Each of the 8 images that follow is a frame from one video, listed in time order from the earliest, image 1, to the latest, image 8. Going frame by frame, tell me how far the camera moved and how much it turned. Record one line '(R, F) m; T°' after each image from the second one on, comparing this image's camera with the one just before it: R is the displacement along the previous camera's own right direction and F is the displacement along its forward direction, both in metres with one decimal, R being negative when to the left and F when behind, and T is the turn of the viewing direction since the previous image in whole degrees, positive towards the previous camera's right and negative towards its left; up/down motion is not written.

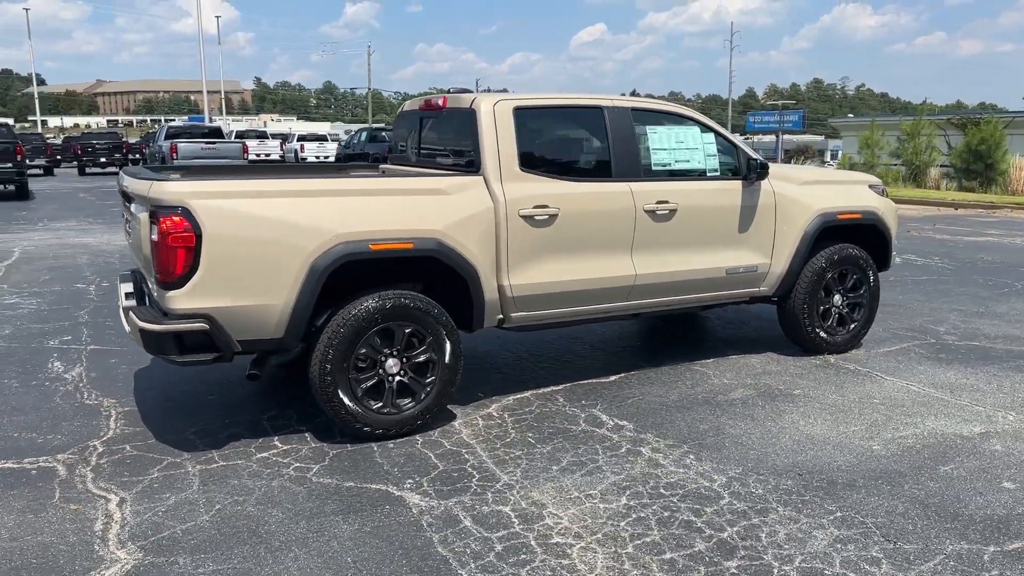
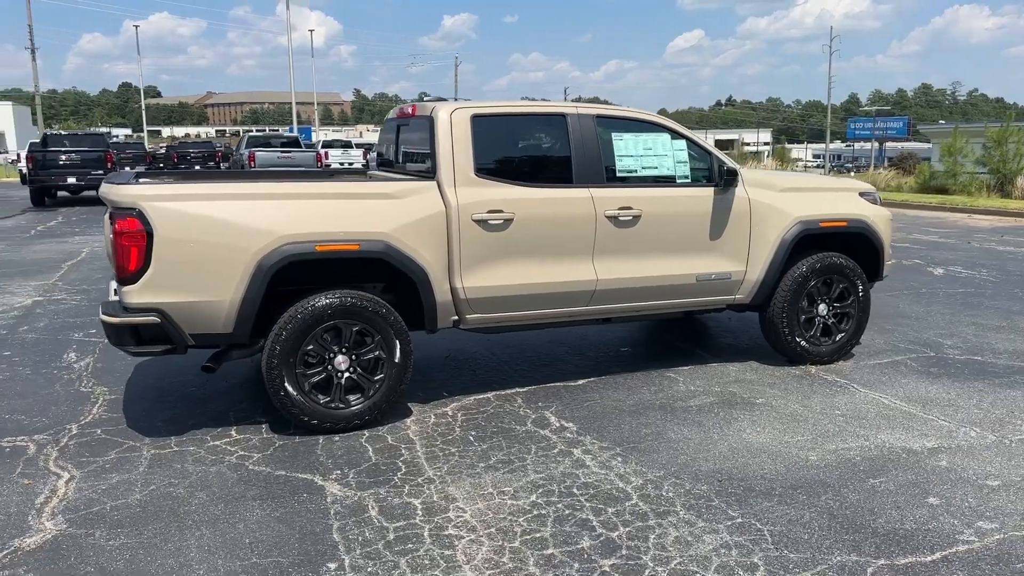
(+0.8, -0.1) m; -6°
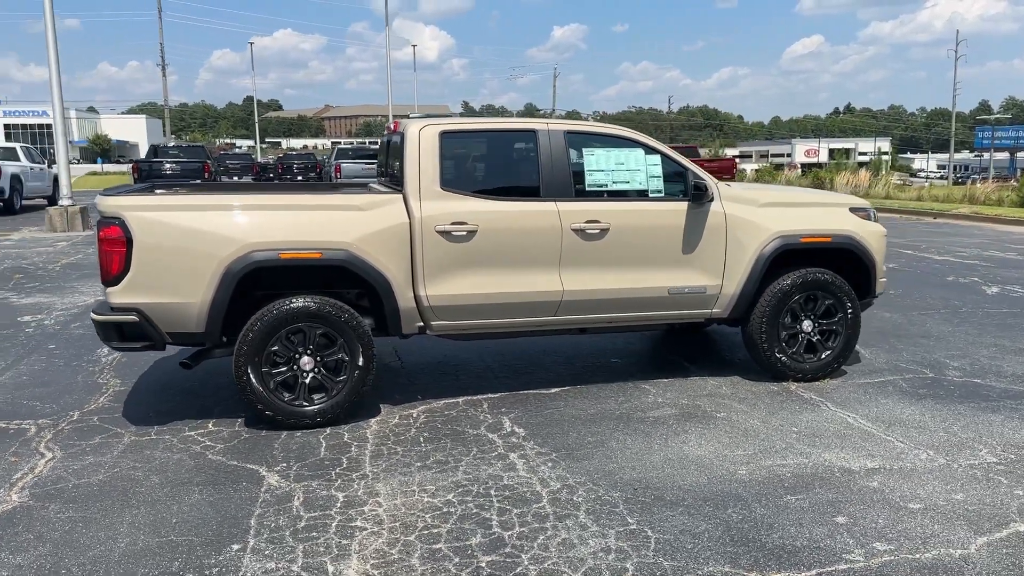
(+0.9, -0.1) m; -7°
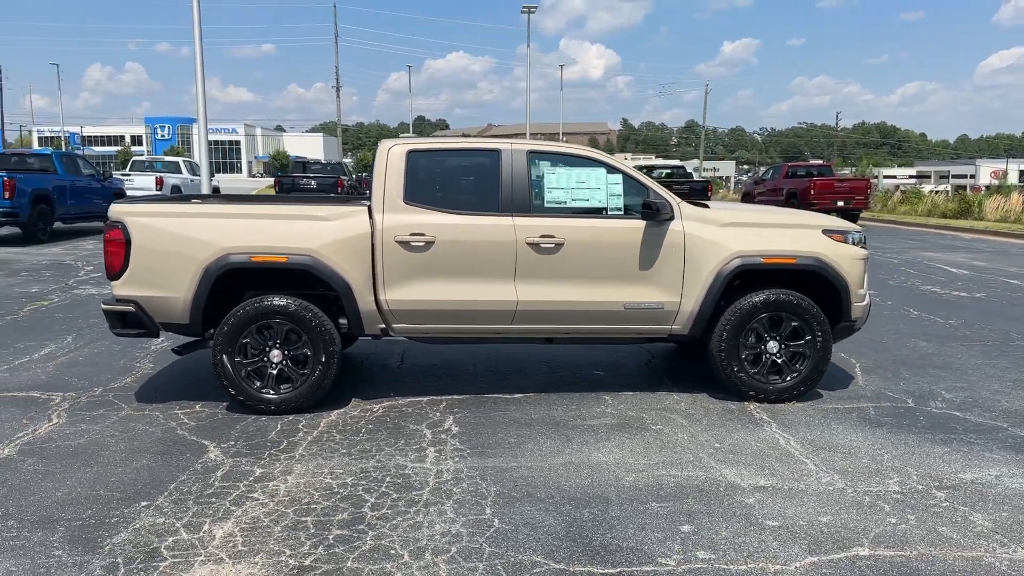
(+1.3, -0.2) m; -11°
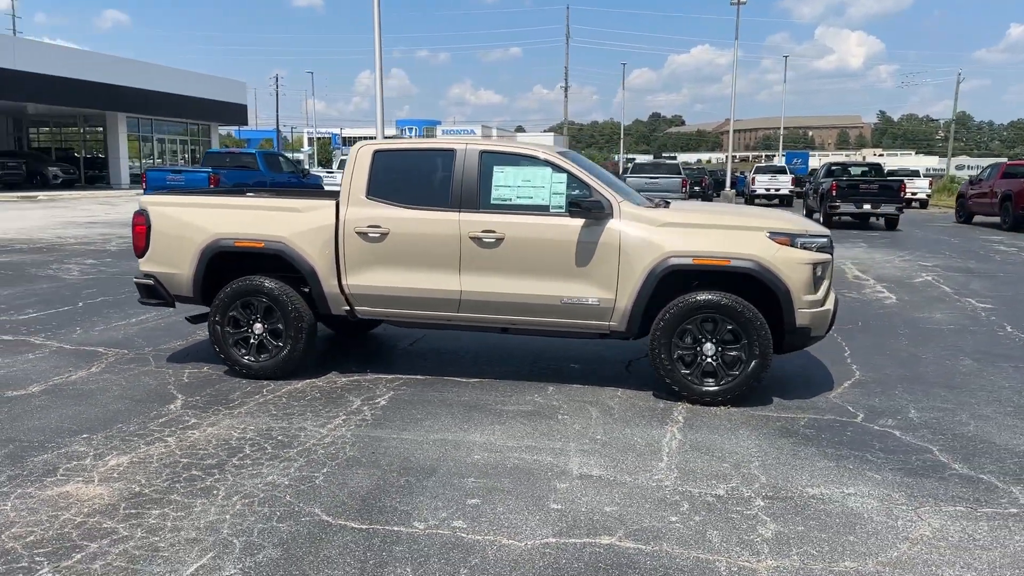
(+2.1, -0.1) m; -16°
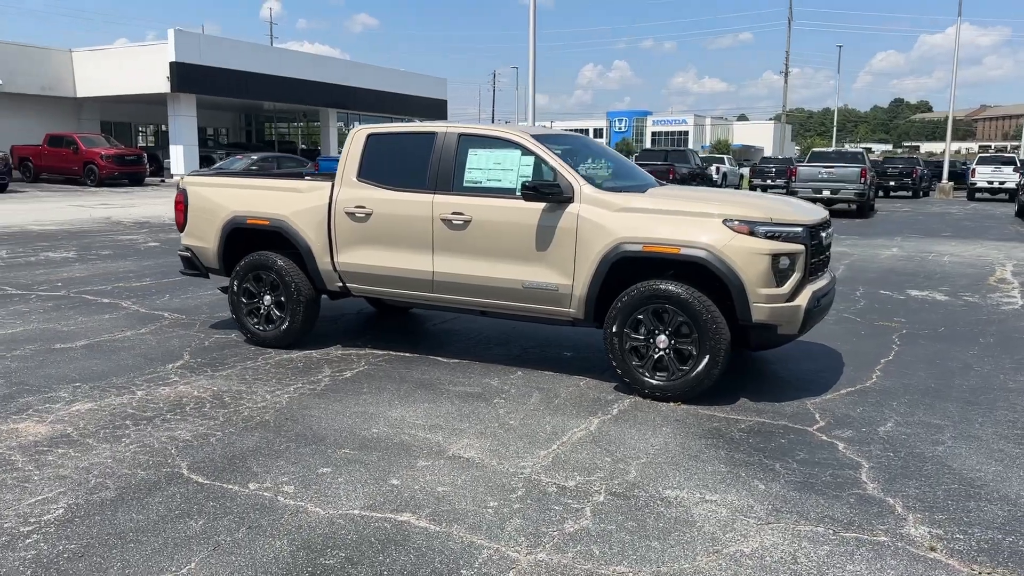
(+1.8, +0.2) m; -15°
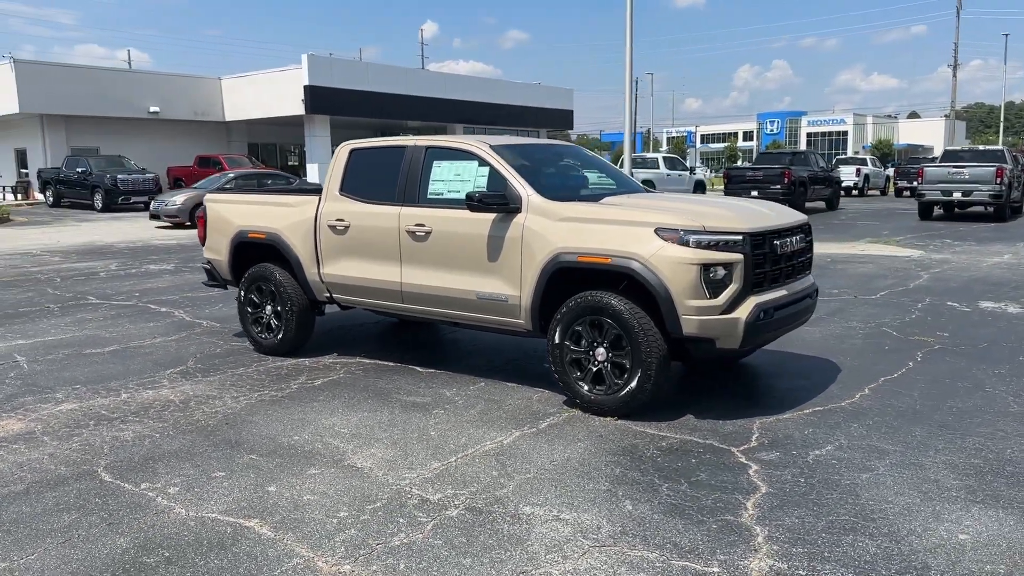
(+1.4, +0.1) m; -10°
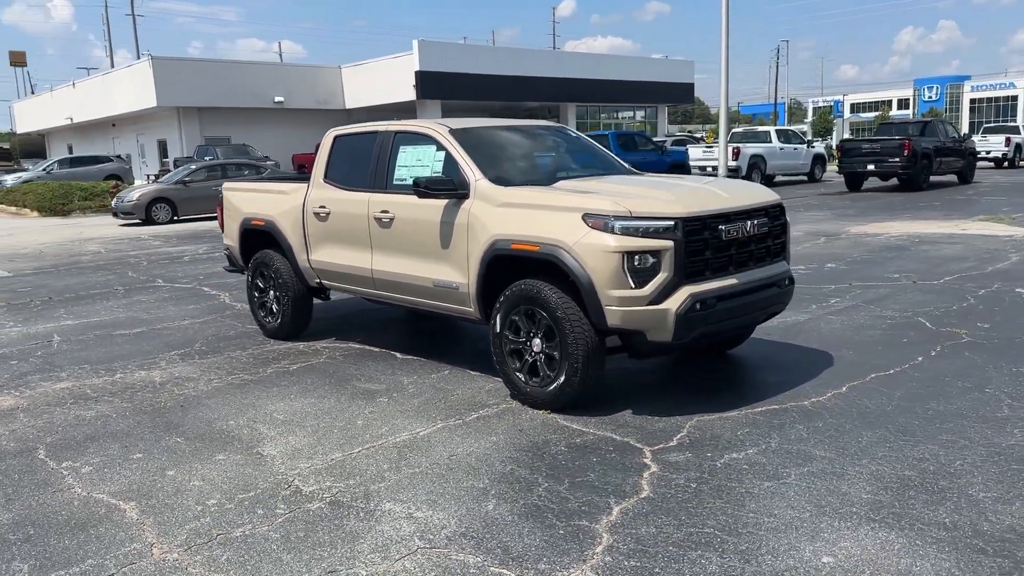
(+1.3, +0.2) m; -10°
